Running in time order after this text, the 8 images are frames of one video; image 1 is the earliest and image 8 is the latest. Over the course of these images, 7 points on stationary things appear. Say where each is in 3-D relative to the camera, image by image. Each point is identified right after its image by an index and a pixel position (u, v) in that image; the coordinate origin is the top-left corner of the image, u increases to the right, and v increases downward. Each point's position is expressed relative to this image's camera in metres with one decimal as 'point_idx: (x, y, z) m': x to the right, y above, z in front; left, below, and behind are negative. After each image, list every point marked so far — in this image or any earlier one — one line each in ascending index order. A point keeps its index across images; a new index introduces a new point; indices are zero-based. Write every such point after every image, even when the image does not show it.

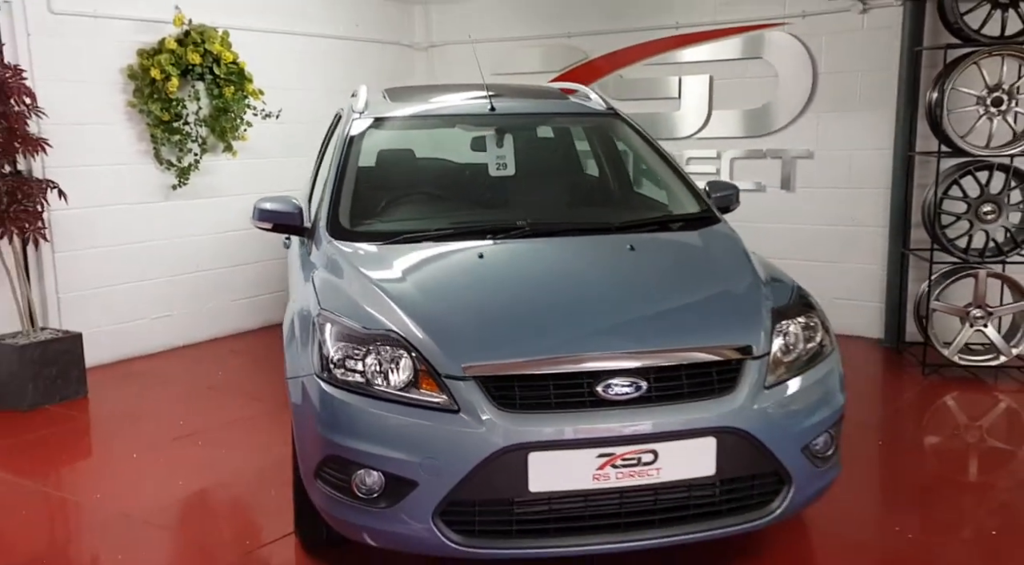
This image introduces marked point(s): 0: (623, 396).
0: (+0.2, -0.3, +2.1) m
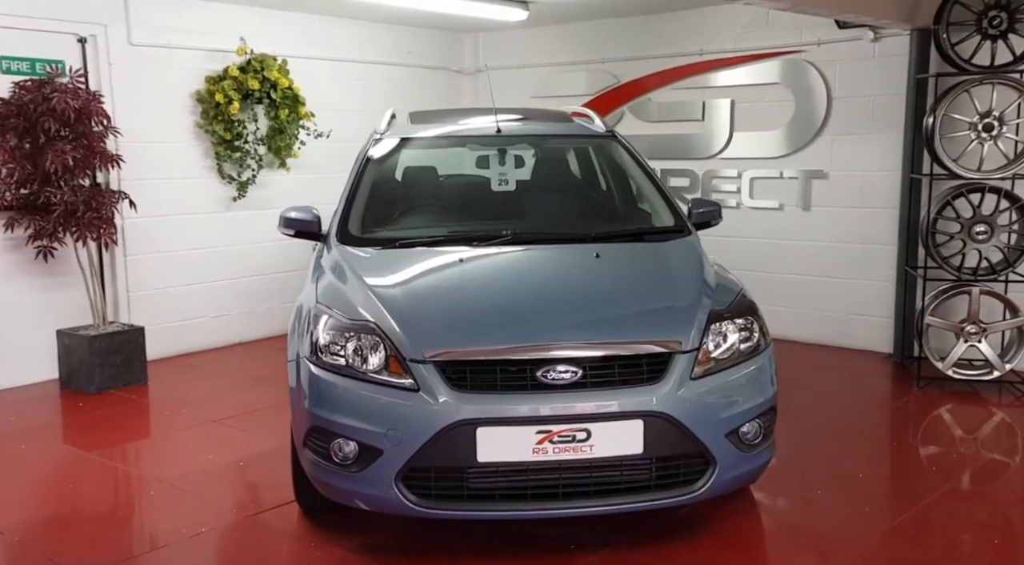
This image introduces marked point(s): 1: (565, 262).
0: (+0.1, -0.3, +2.5) m
1: (+0.1, +0.1, +3.0) m
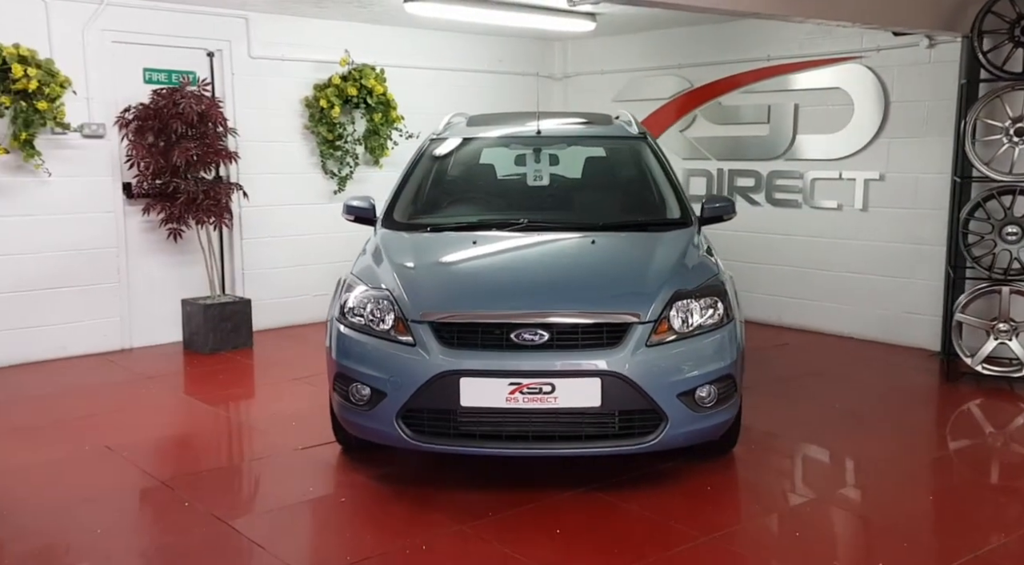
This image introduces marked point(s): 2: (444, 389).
0: (0.0, -0.2, +2.9) m
1: (+0.2, +0.1, +3.5) m
2: (-0.2, -0.3, +2.9) m
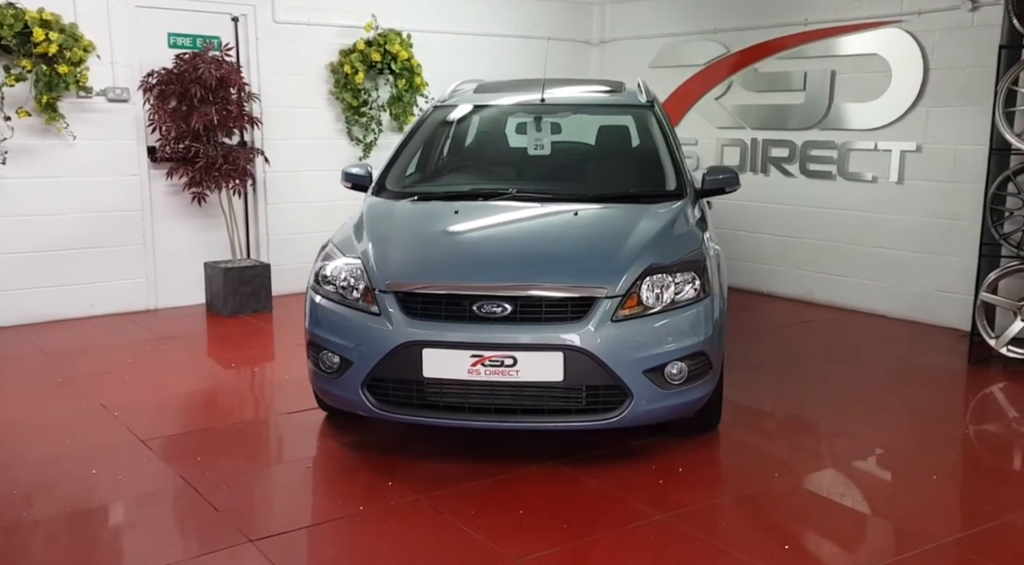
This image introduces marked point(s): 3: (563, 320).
0: (-0.1, -0.1, +2.9) m
1: (+0.1, +0.2, +3.4) m
2: (-0.3, -0.2, +2.9) m
3: (+0.2, -0.1, +2.9) m
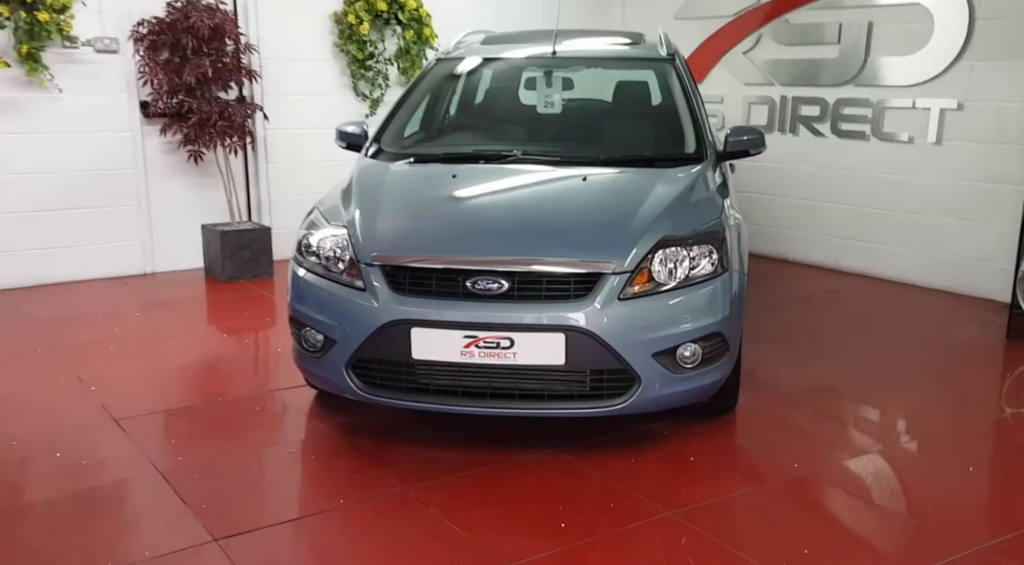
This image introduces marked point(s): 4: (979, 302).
0: (-0.1, 0.0, +2.6) m
1: (+0.1, +0.3, +3.1) m
2: (-0.3, -0.2, +2.7) m
3: (+0.1, 0.0, +2.6) m
4: (+2.4, -0.1, +4.8) m
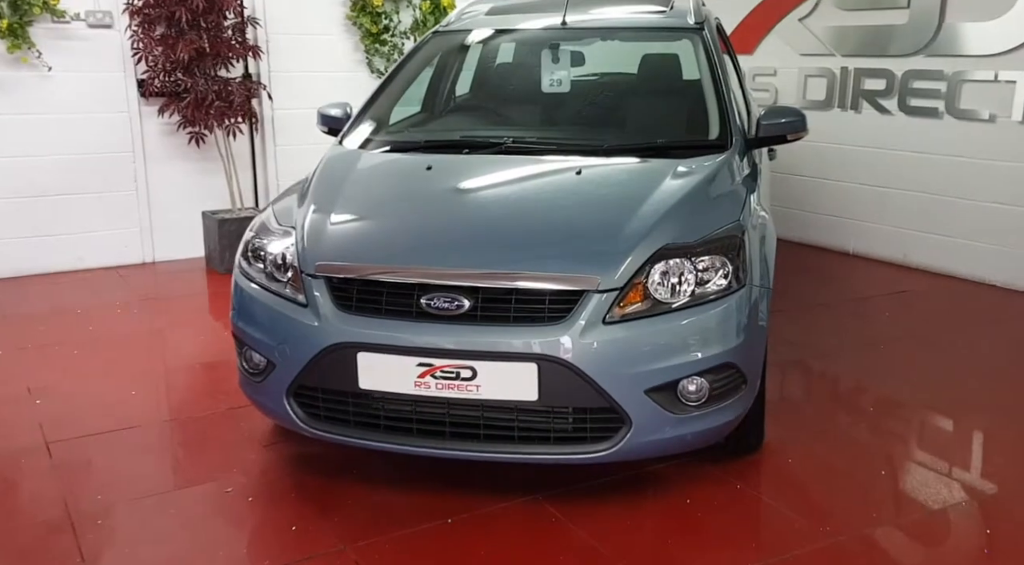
0: (-0.2, -0.1, +2.2) m
1: (+0.1, +0.3, +2.6) m
2: (-0.4, -0.2, +2.2) m
3: (+0.1, -0.1, +2.2) m
4: (+2.5, -0.1, +4.2) m
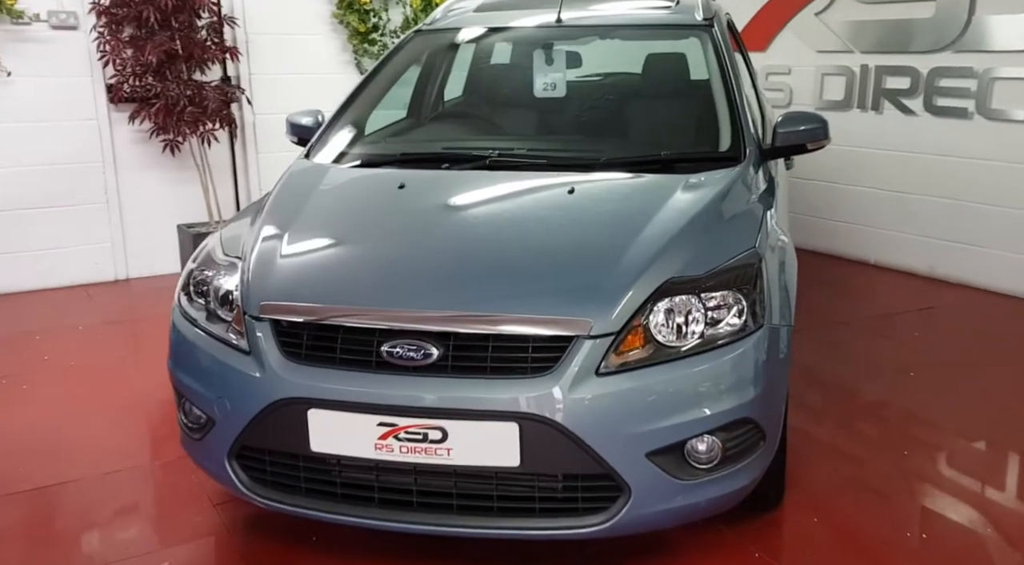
0: (-0.2, -0.2, +1.9) m
1: (0.0, +0.2, +2.3) m
2: (-0.5, -0.3, +1.9) m
3: (0.0, -0.2, +1.8) m
4: (+2.5, -0.2, +3.8) m
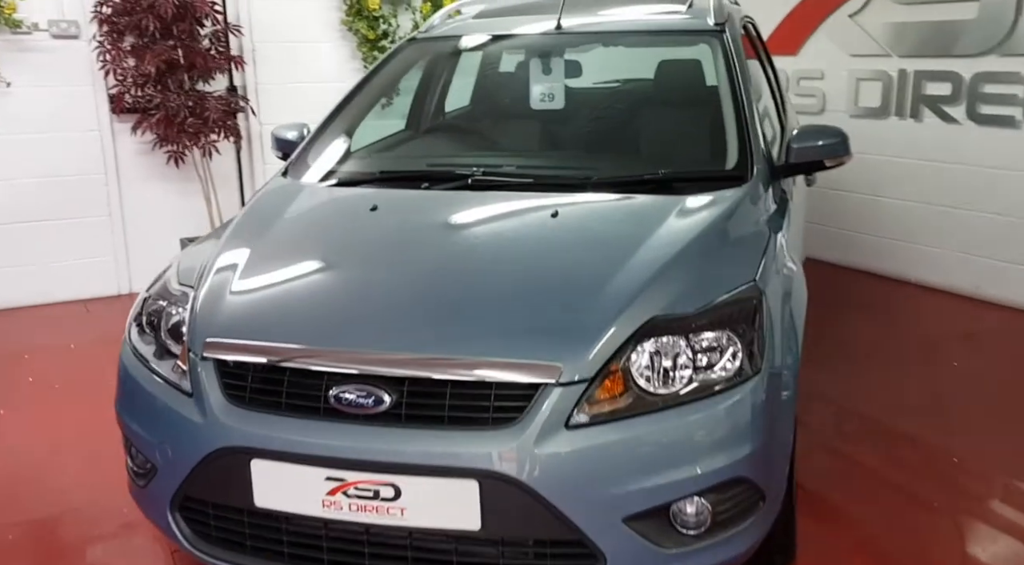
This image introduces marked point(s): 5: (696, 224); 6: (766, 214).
0: (-0.3, -0.2, +1.7) m
1: (0.0, +0.1, +2.1) m
2: (-0.5, -0.4, +1.7) m
3: (-0.1, -0.3, +1.6) m
4: (+2.5, -0.3, +3.5) m
5: (+0.4, +0.1, +2.0) m
6: (+0.6, +0.2, +2.2) m
